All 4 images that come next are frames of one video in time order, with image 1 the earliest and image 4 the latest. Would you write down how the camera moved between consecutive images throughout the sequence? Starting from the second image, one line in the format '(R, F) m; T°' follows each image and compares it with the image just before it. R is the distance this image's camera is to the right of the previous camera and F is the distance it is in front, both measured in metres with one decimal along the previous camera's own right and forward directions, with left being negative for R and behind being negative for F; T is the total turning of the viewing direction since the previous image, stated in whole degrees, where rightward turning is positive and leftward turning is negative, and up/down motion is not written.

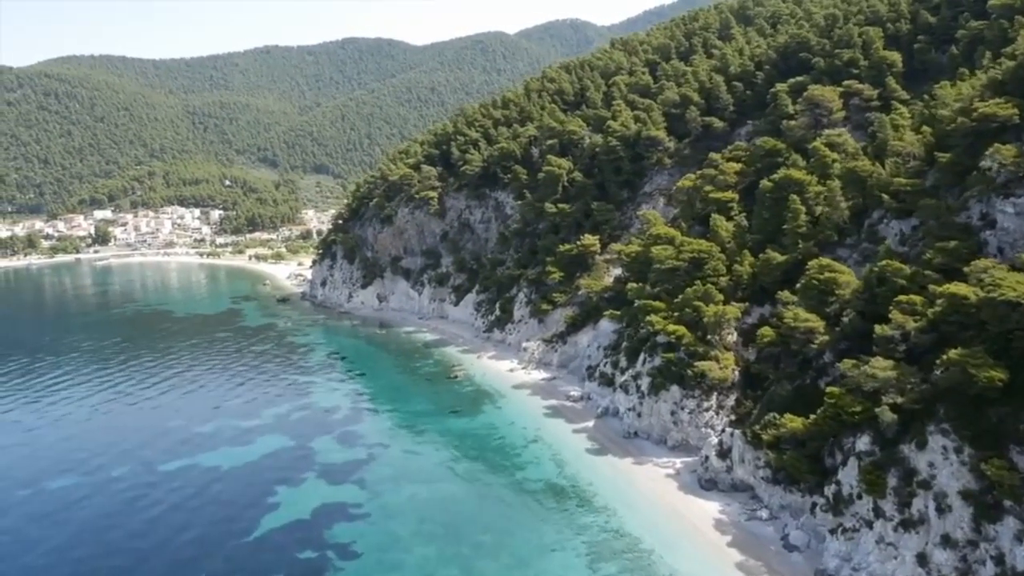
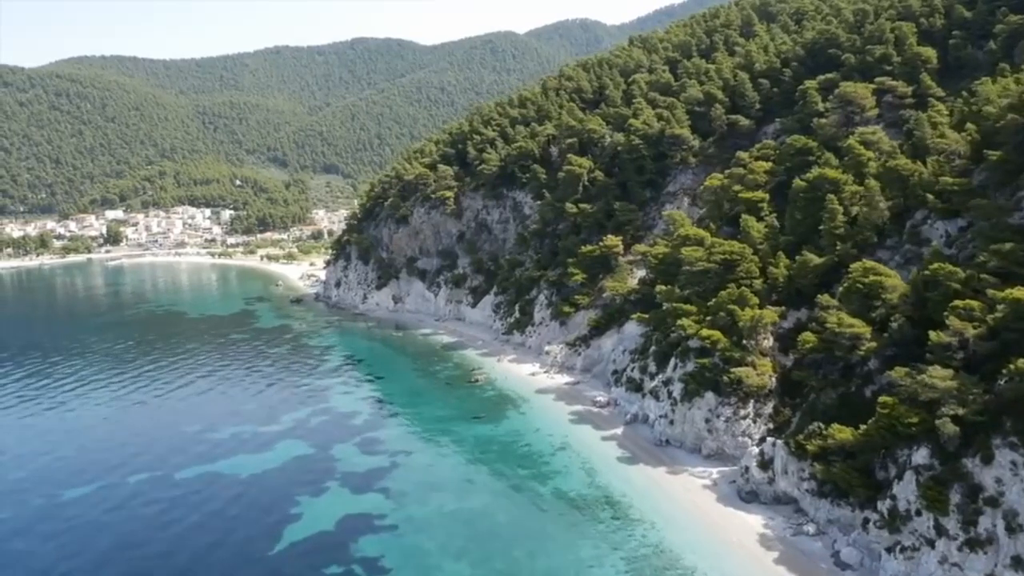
(-1.2, +1.5) m; -1°
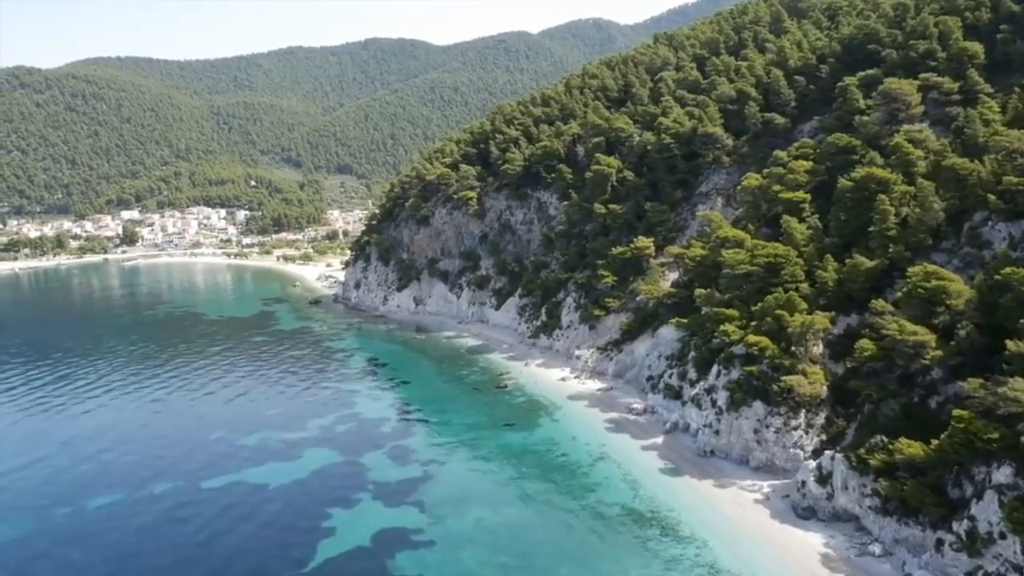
(-1.6, +1.8) m; -1°
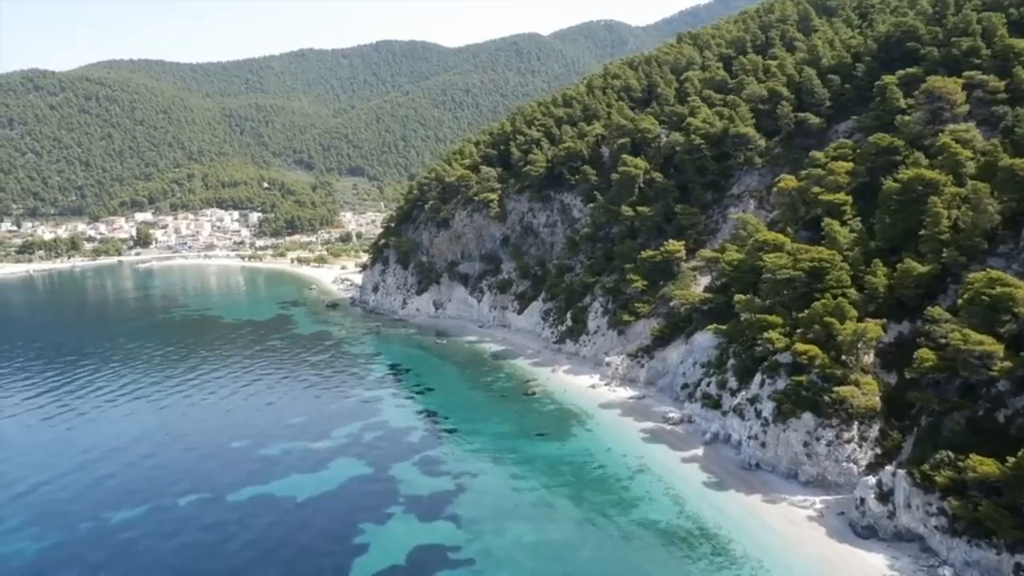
(-1.6, +1.7) m; -1°
